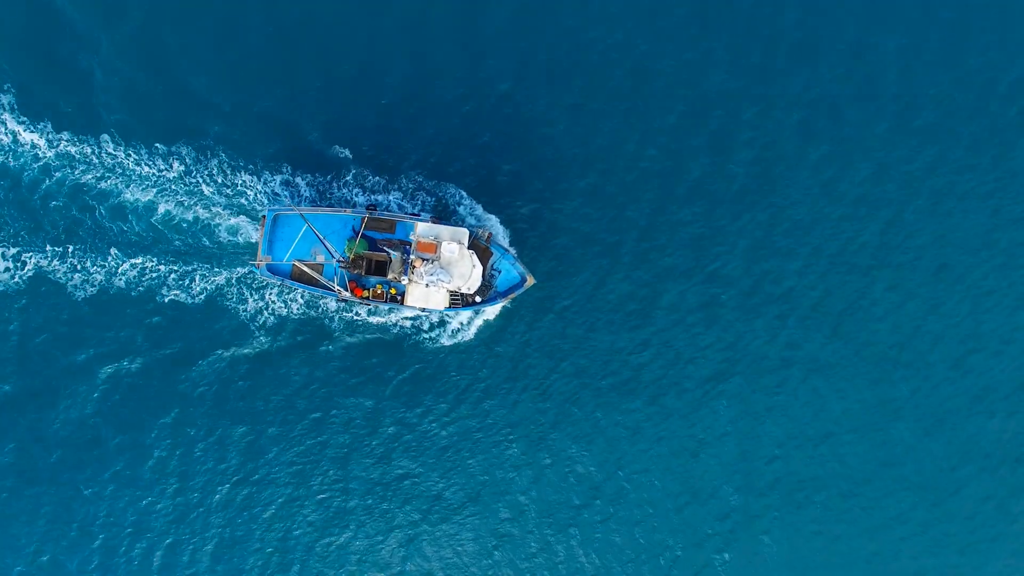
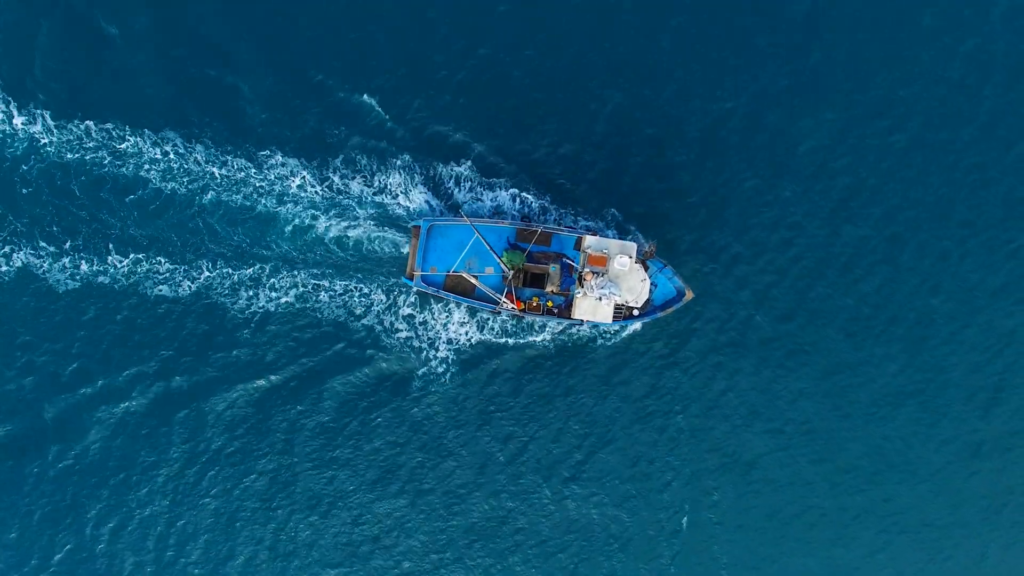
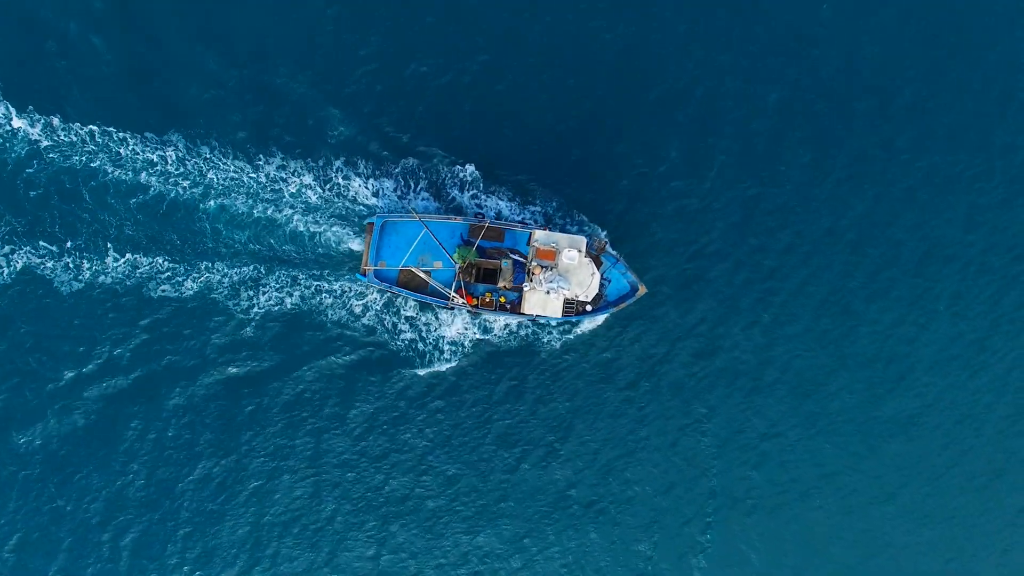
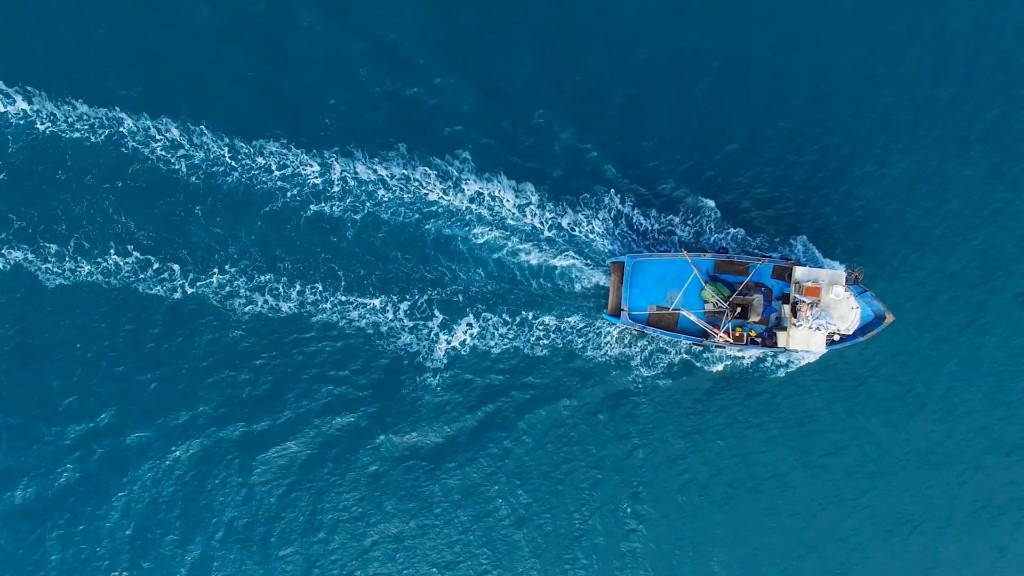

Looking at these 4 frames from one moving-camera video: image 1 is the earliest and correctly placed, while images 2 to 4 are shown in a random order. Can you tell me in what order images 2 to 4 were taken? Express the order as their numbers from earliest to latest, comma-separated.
3, 2, 4
